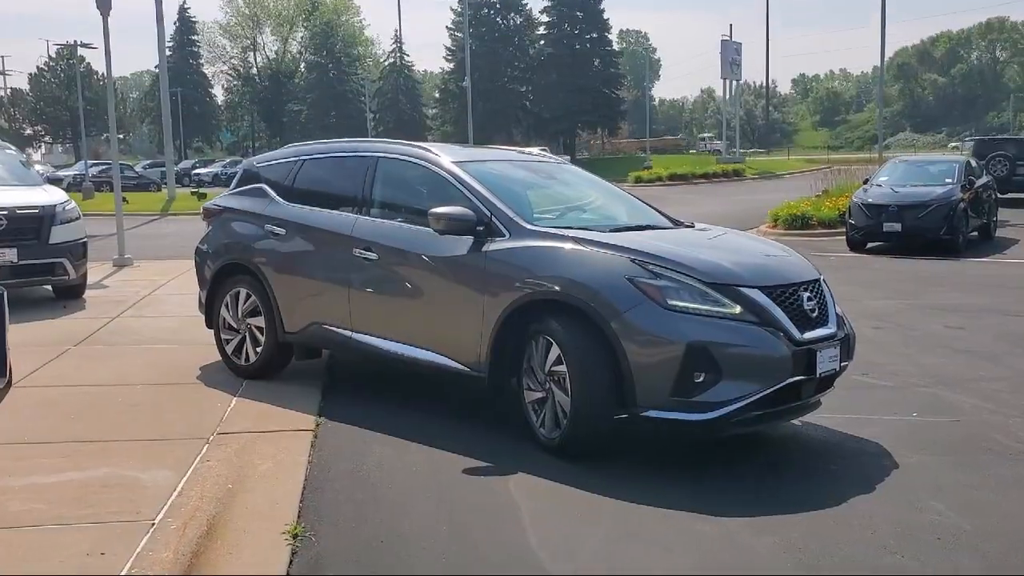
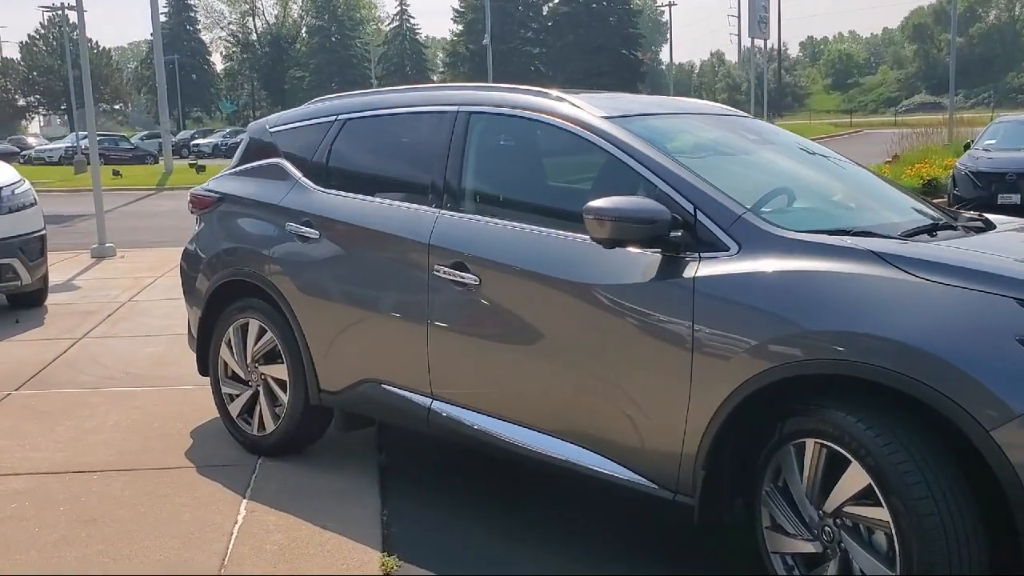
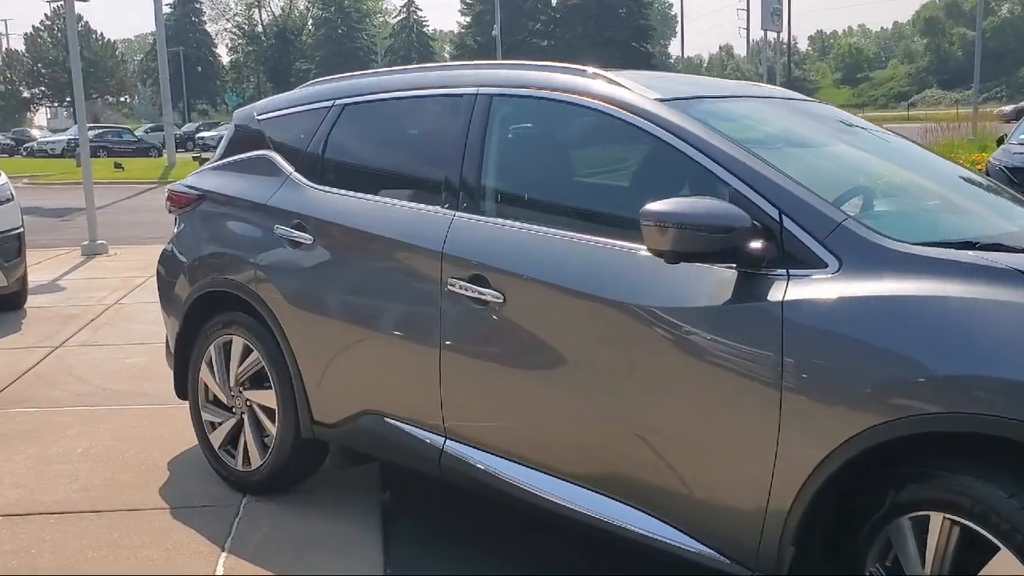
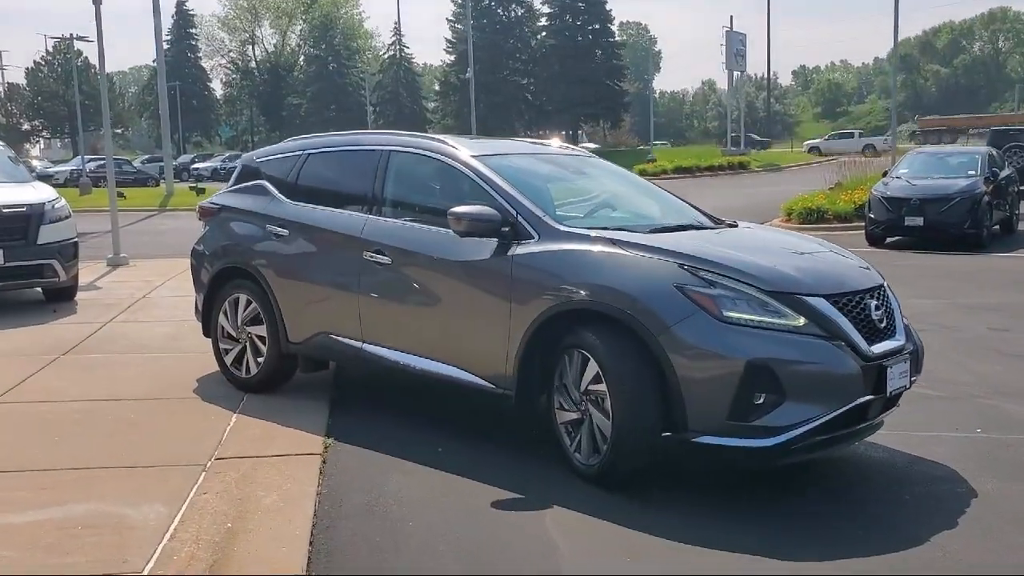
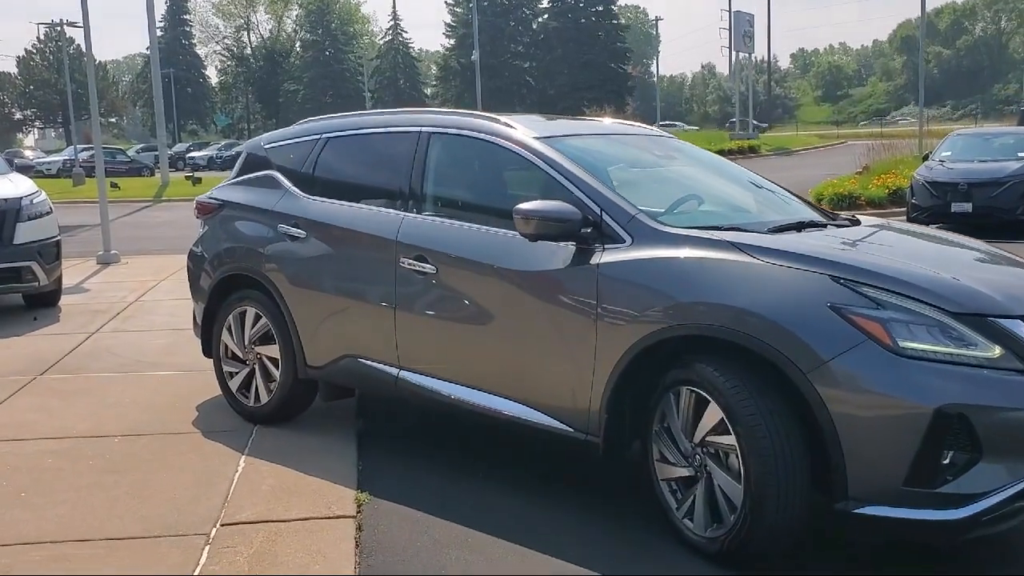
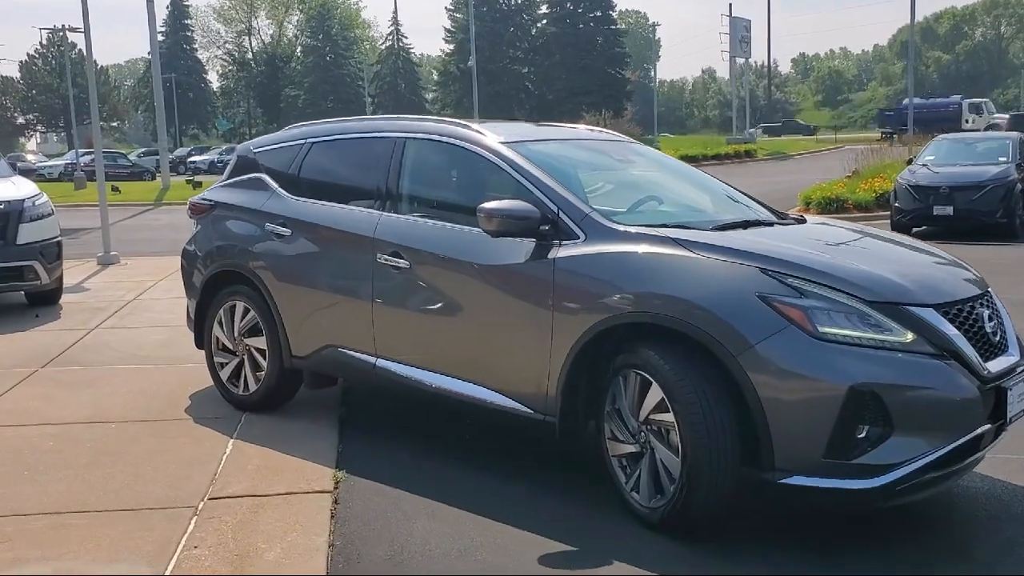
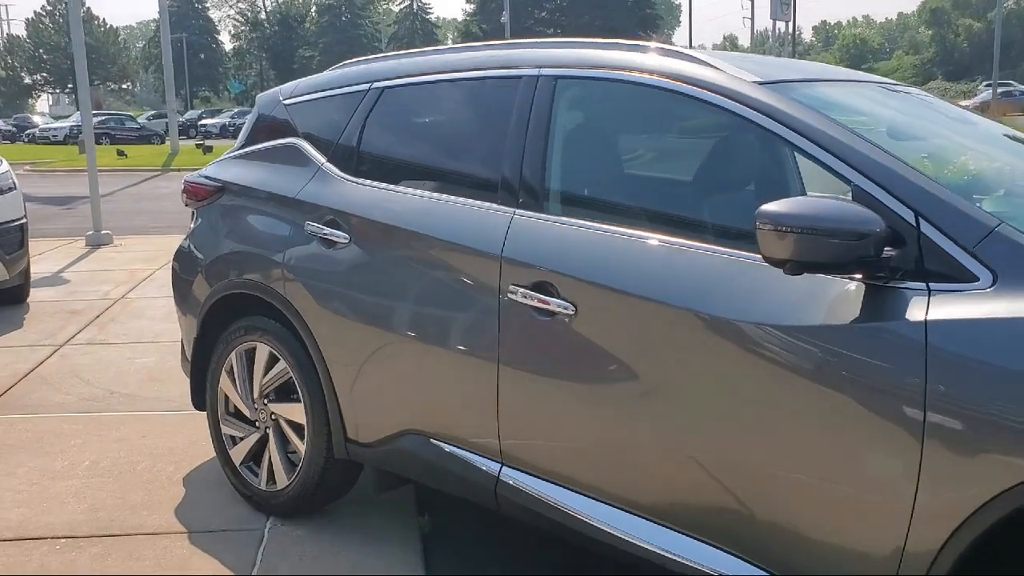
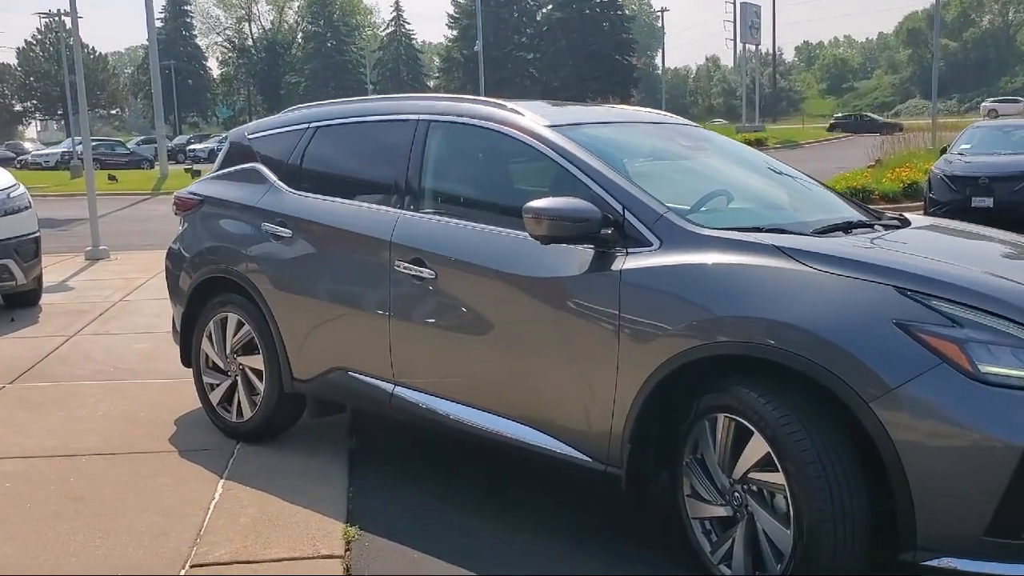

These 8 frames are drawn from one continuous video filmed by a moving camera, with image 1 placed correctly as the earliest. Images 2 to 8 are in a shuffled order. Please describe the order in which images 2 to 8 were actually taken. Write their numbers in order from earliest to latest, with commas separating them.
4, 6, 5, 8, 2, 3, 7
